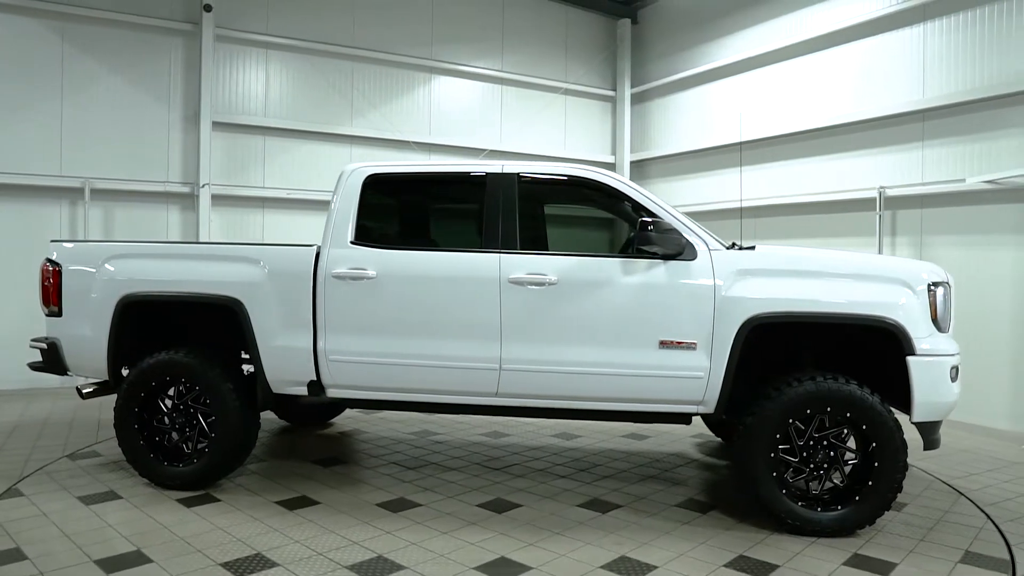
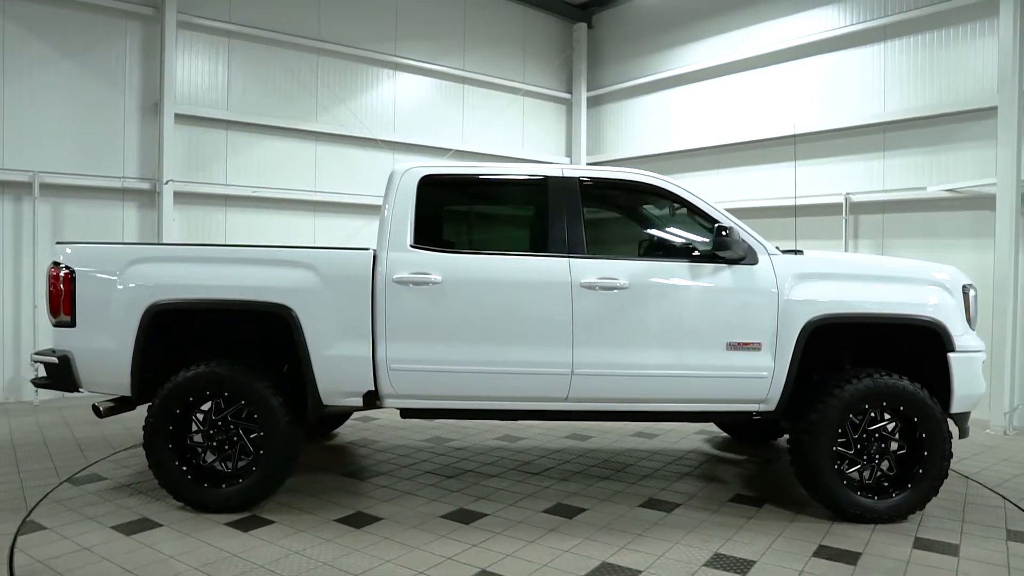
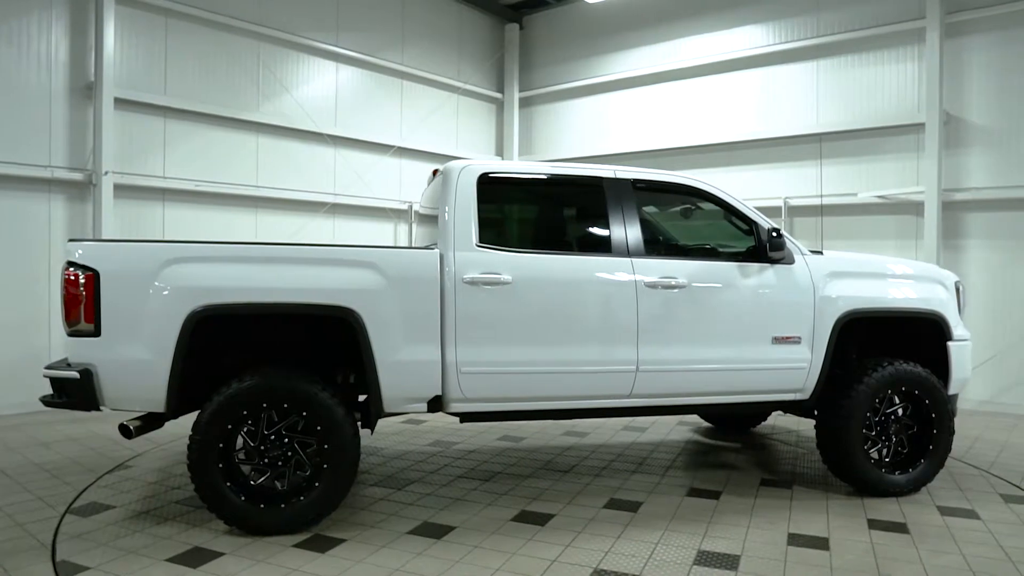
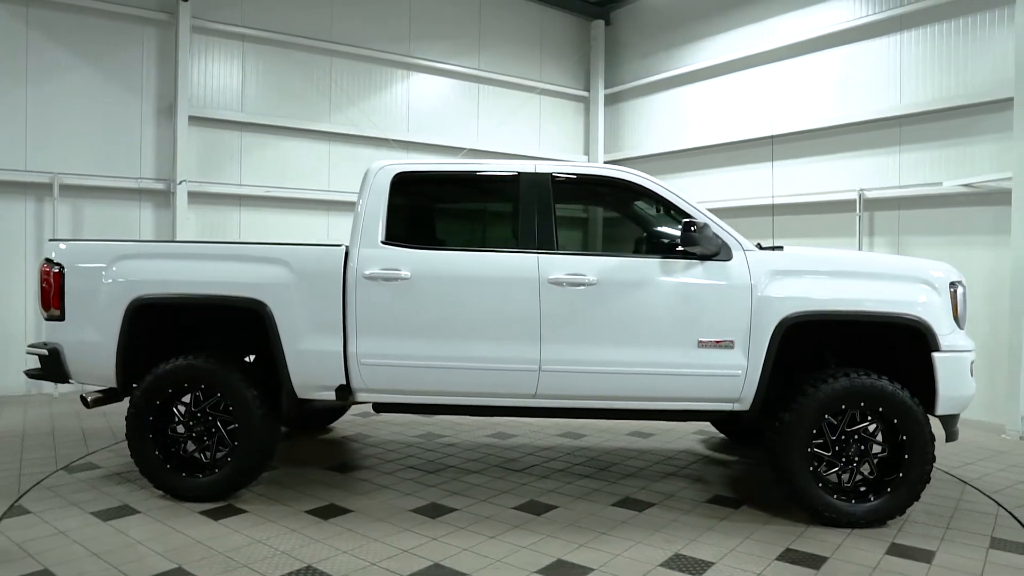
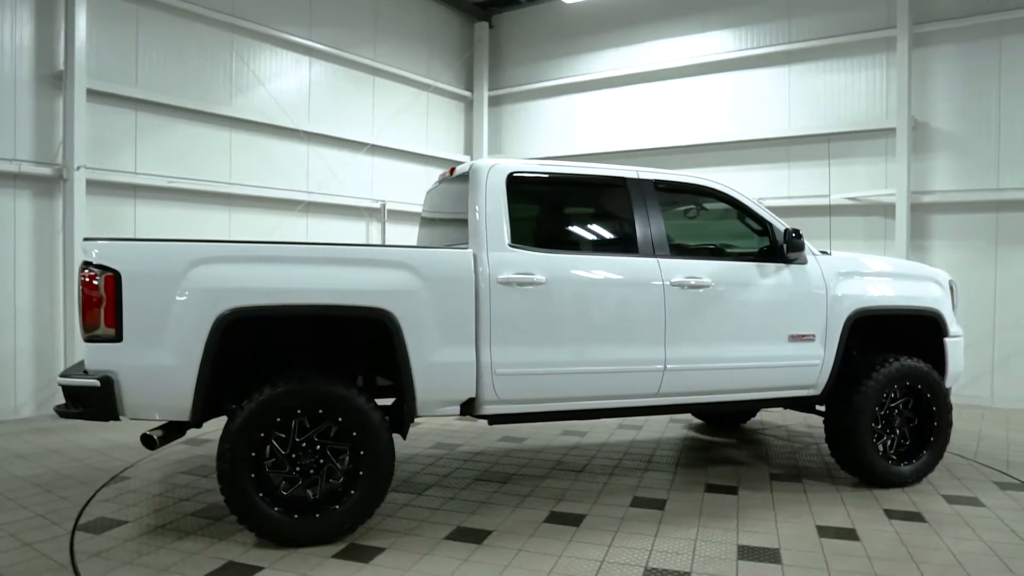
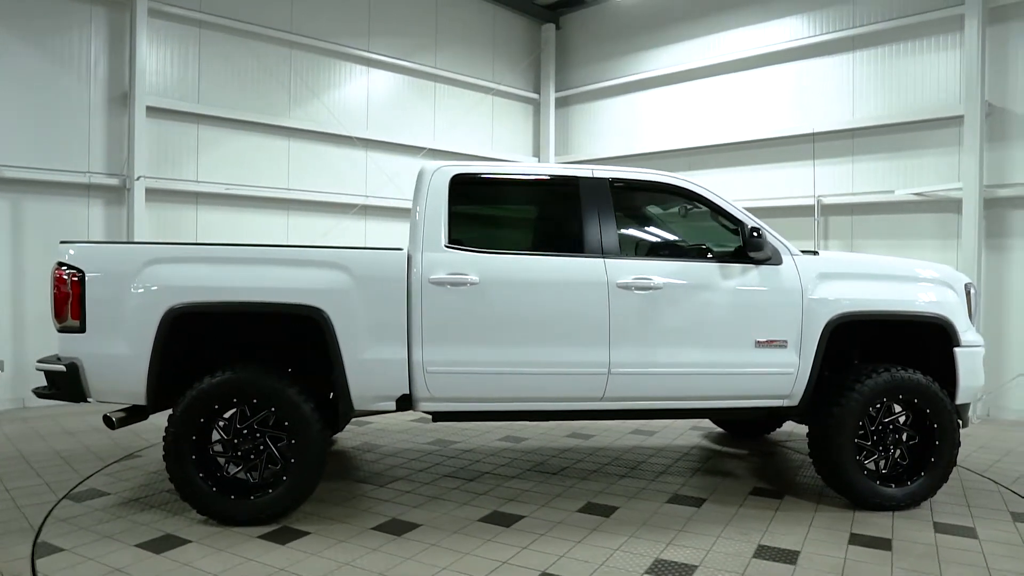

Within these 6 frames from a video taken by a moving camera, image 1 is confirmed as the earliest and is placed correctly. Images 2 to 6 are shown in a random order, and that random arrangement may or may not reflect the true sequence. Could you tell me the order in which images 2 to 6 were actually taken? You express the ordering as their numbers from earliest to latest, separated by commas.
4, 2, 6, 3, 5
